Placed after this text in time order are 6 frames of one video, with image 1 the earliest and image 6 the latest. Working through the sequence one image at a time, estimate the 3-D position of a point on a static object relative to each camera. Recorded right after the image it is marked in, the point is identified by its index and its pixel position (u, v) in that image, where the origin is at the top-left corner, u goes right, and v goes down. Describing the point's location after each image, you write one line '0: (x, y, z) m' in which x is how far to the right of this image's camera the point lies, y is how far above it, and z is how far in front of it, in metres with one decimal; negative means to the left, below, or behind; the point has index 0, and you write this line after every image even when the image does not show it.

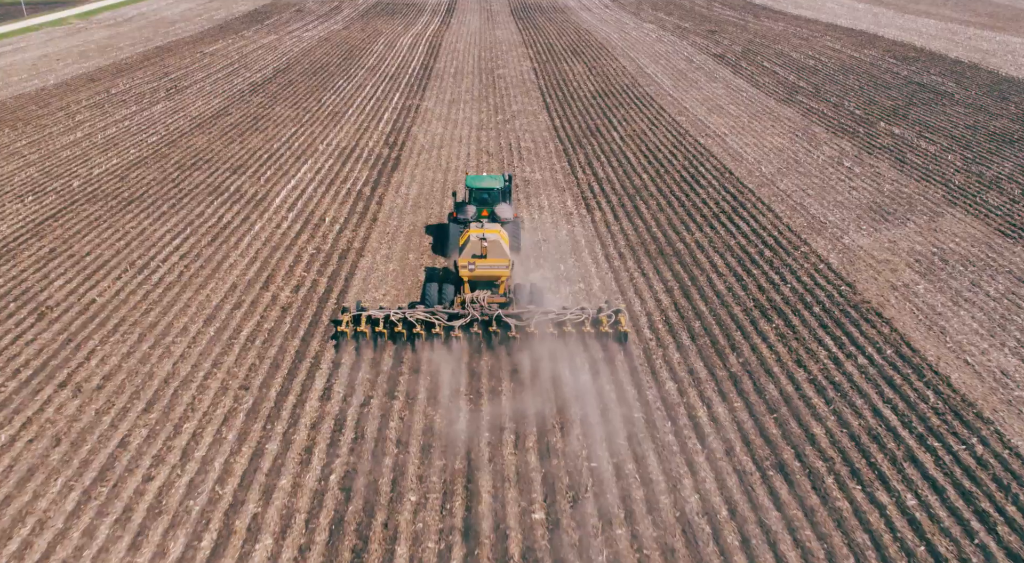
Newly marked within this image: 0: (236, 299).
0: (-5.8, -0.4, +15.4) m
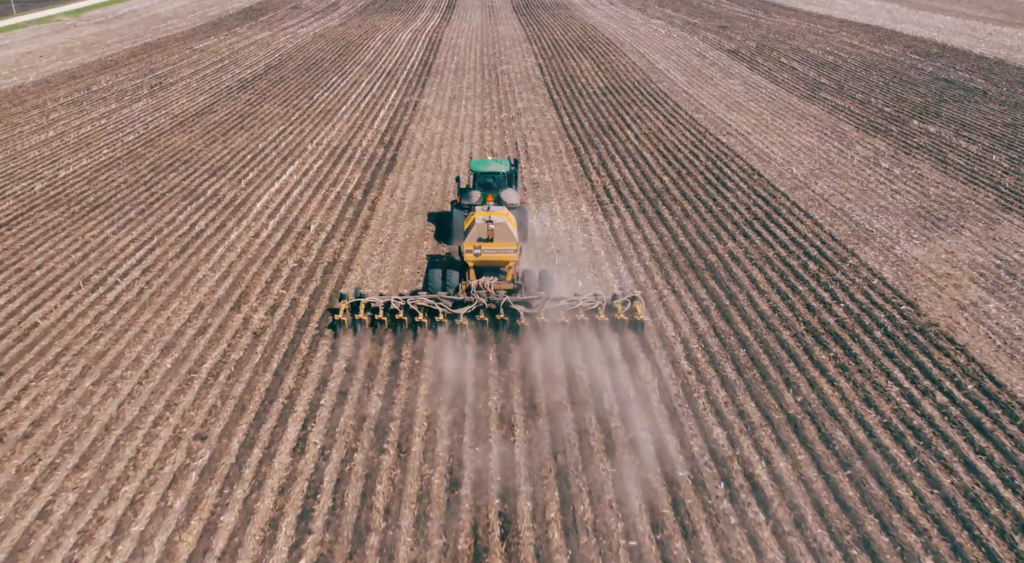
0: (-5.5, -0.7, +13.2) m
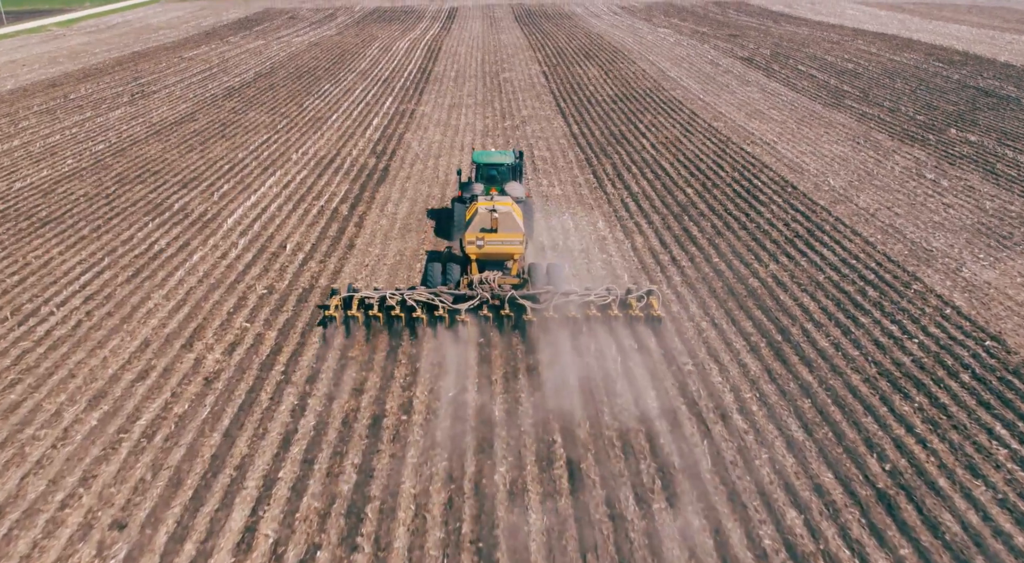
0: (-5.4, -1.2, +10.9) m
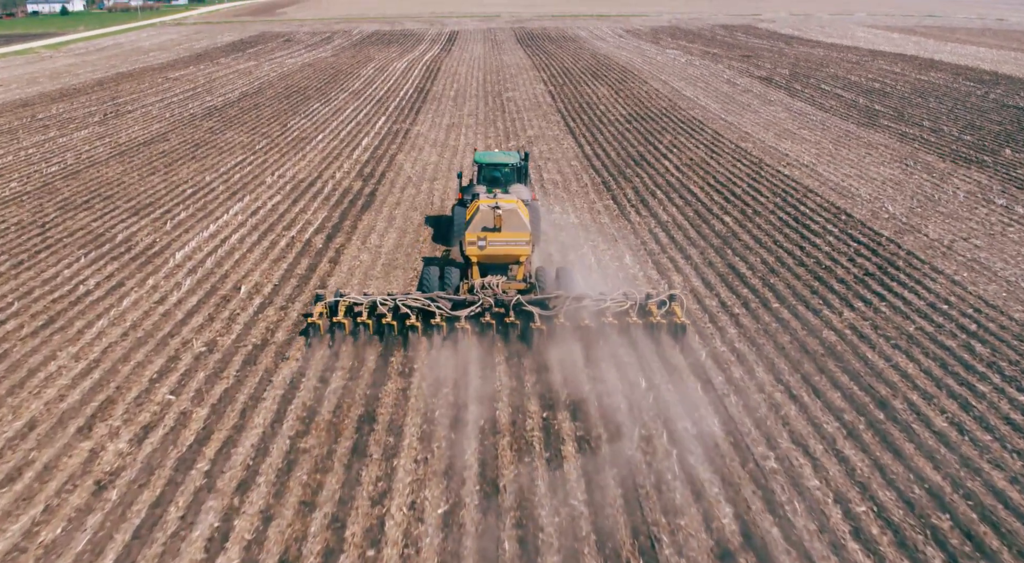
0: (-5.3, -1.9, +7.9) m
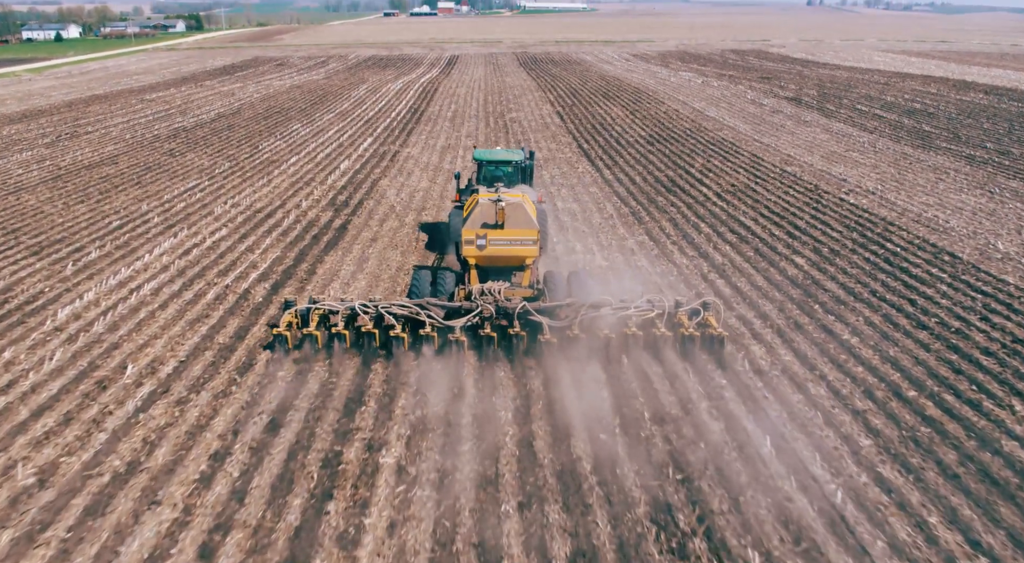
0: (-5.1, -2.5, +4.0) m
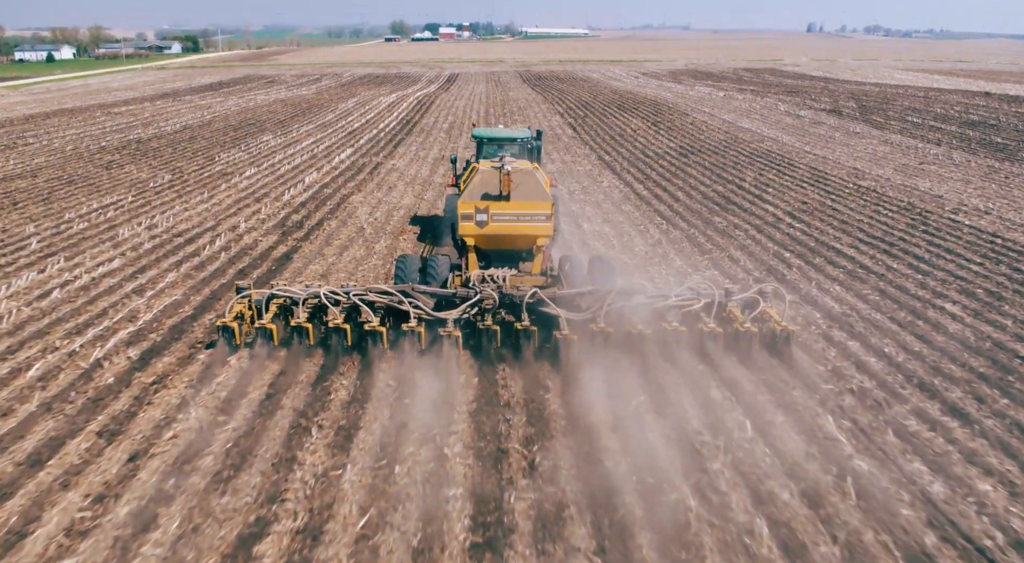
0: (-5.0, -2.9, -0.1) m
